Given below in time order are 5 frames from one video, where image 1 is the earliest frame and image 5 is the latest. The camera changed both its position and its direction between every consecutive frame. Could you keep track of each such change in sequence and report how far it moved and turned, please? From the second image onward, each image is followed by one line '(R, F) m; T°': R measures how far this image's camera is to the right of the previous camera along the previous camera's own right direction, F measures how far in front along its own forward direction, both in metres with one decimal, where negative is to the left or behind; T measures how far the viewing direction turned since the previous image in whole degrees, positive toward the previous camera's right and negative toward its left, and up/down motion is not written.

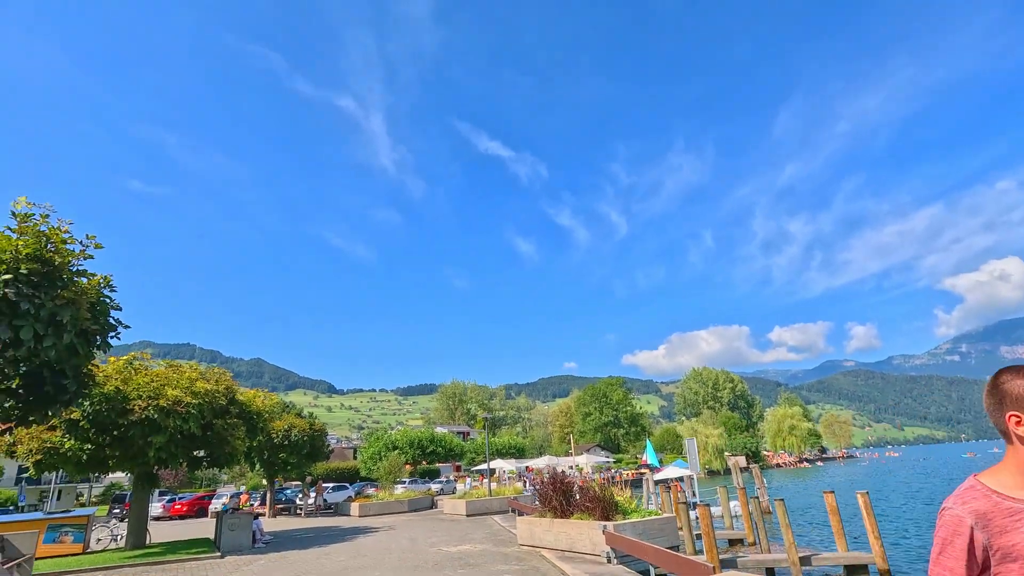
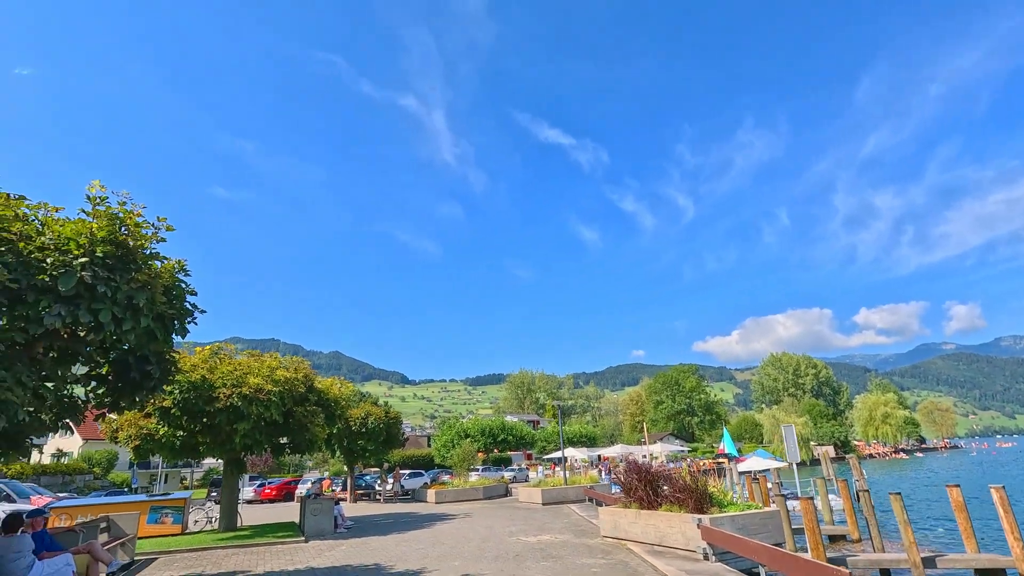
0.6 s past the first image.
(-0.2, +0.7) m; -7°
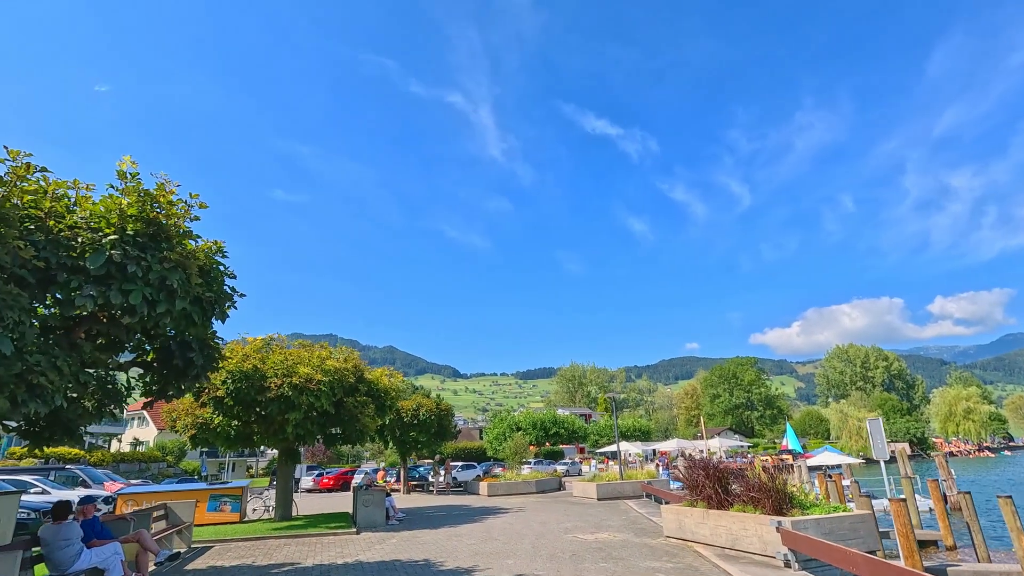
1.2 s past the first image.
(-0.1, +0.7) m; -5°
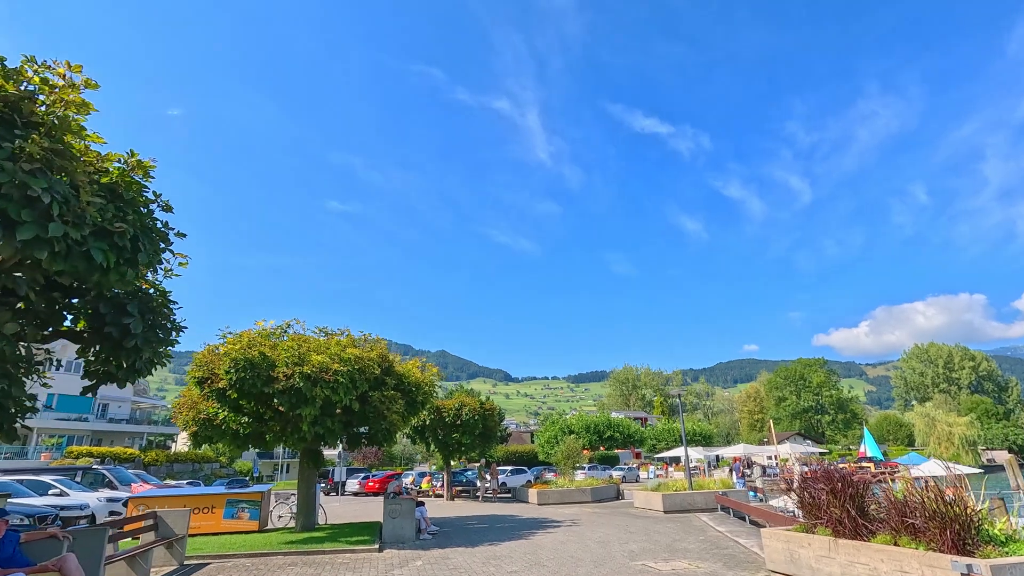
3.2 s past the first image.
(+0.1, +2.4) m; -5°
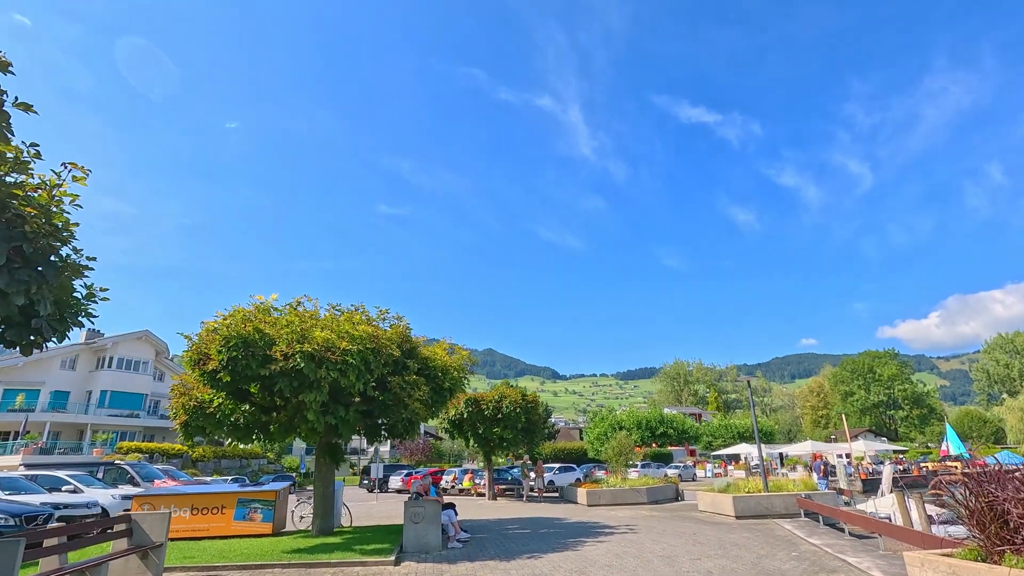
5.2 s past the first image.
(+0.2, +2.2) m; -5°
